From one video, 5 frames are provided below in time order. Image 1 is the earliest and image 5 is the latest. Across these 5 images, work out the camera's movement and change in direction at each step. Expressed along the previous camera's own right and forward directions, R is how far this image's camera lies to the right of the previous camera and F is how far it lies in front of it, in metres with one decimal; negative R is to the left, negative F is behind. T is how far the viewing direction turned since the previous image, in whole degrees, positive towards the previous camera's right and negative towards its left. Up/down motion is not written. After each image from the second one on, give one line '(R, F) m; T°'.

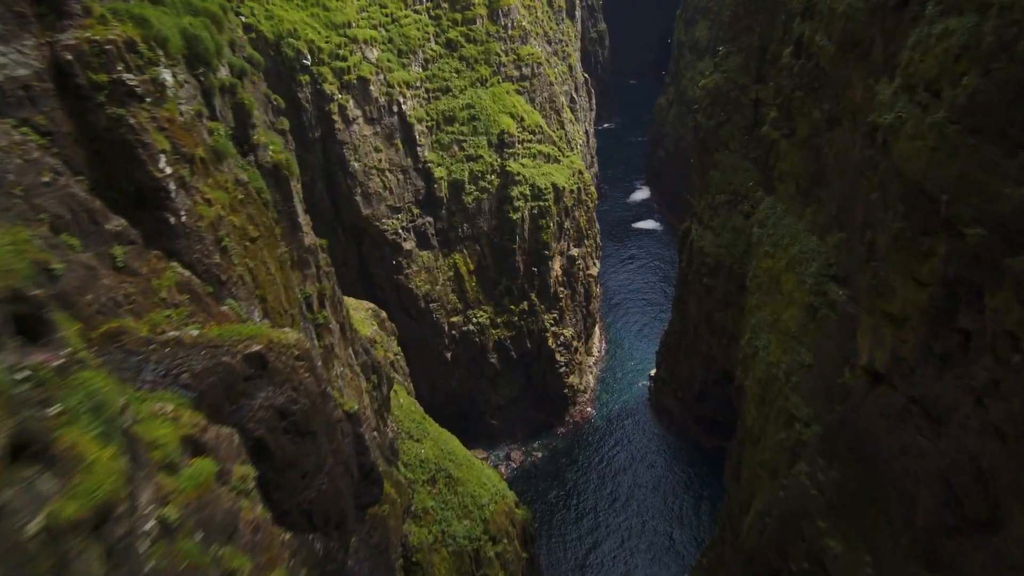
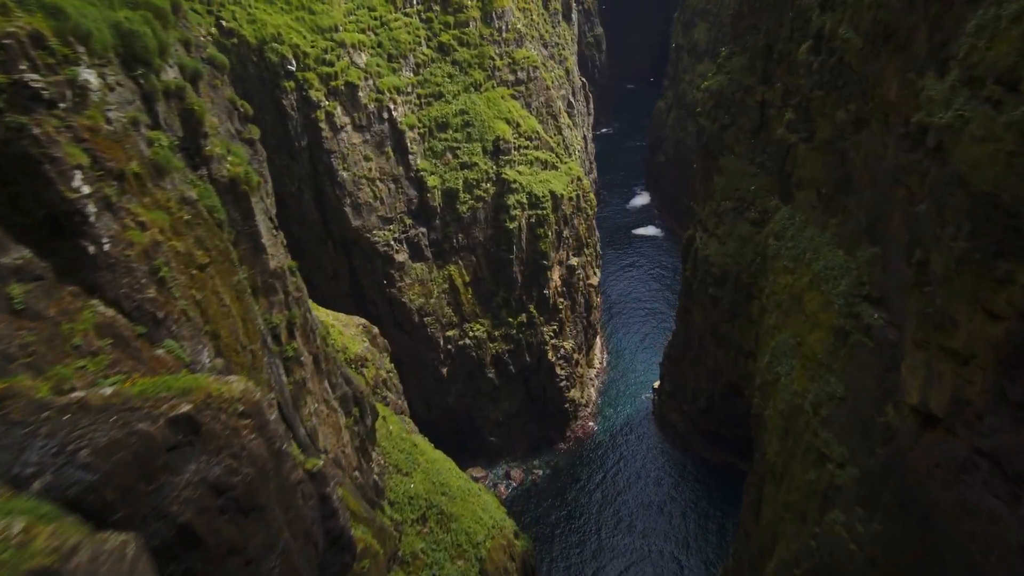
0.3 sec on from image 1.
(+0.2, +2.4) m; 0°
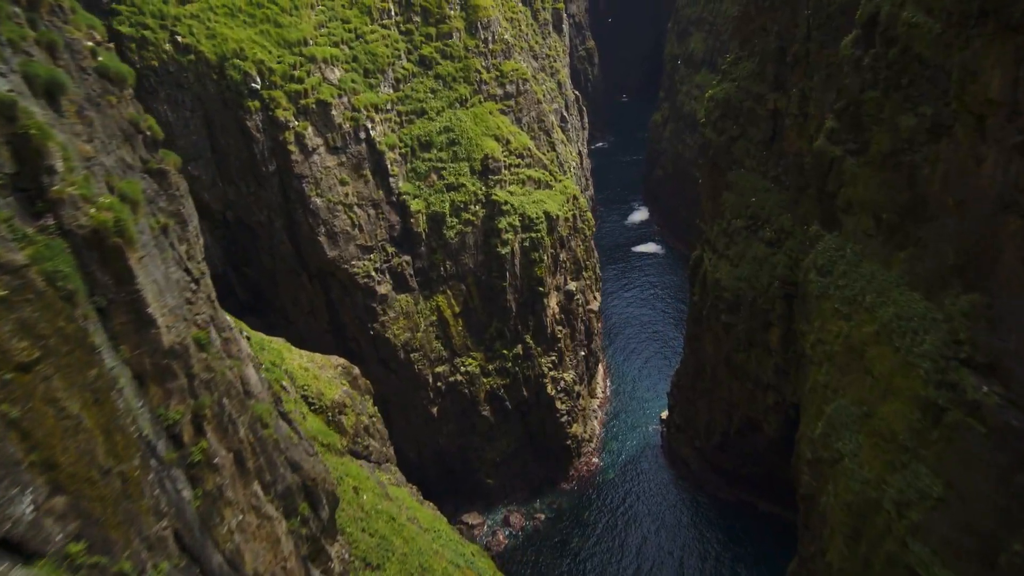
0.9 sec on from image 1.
(+0.4, +4.7) m; 0°
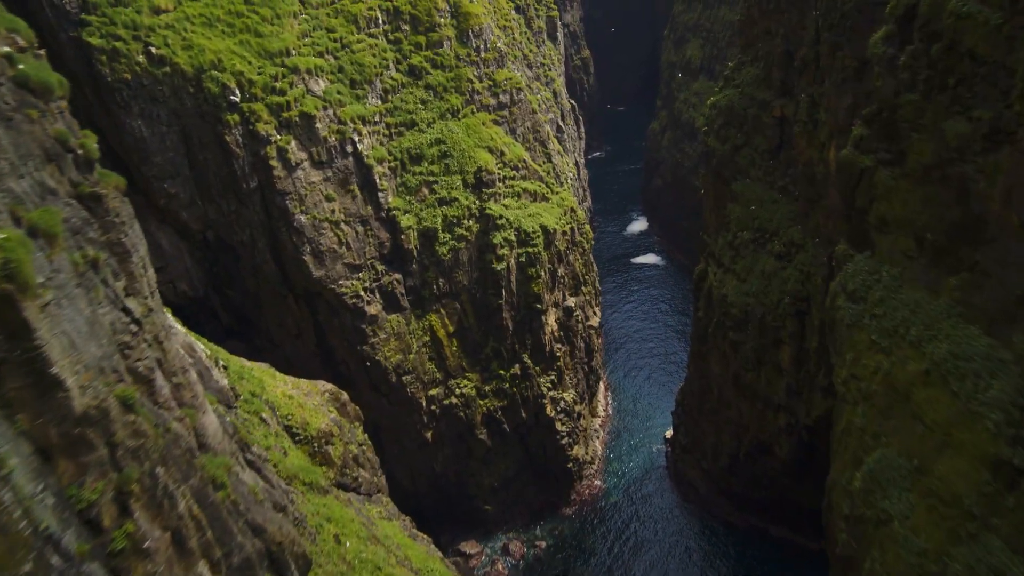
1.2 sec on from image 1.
(+0.2, +2.4) m; 0°
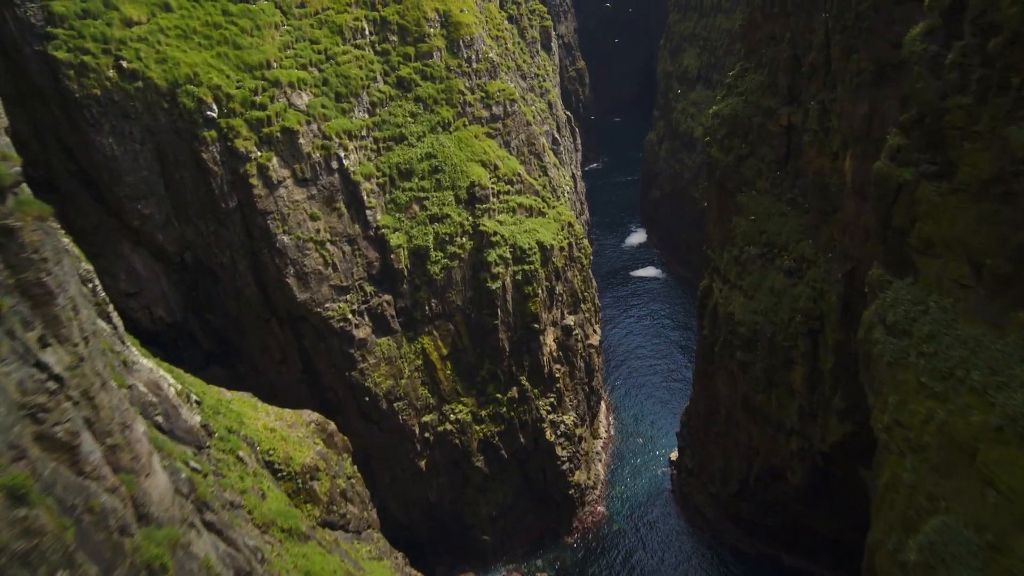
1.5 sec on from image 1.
(+0.2, +2.4) m; 0°
